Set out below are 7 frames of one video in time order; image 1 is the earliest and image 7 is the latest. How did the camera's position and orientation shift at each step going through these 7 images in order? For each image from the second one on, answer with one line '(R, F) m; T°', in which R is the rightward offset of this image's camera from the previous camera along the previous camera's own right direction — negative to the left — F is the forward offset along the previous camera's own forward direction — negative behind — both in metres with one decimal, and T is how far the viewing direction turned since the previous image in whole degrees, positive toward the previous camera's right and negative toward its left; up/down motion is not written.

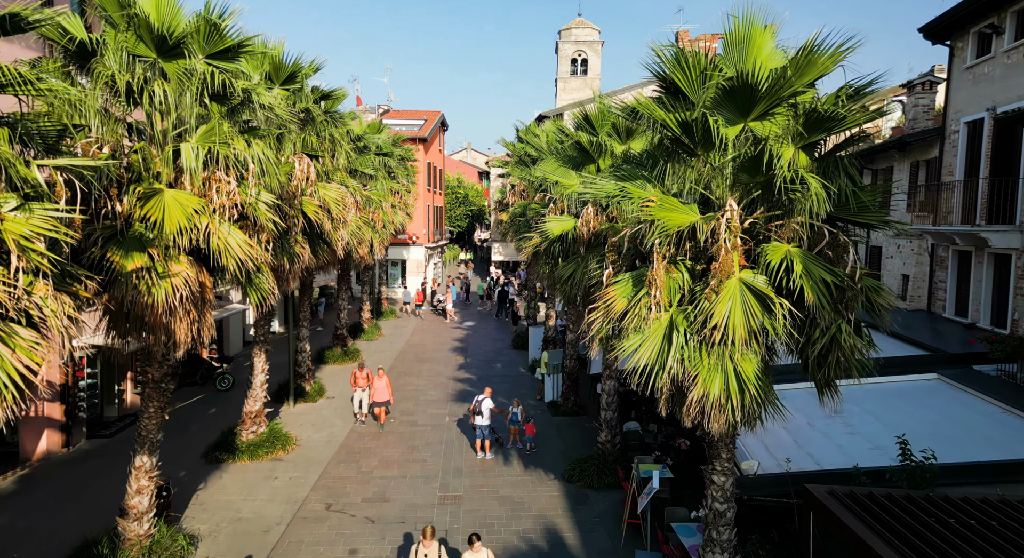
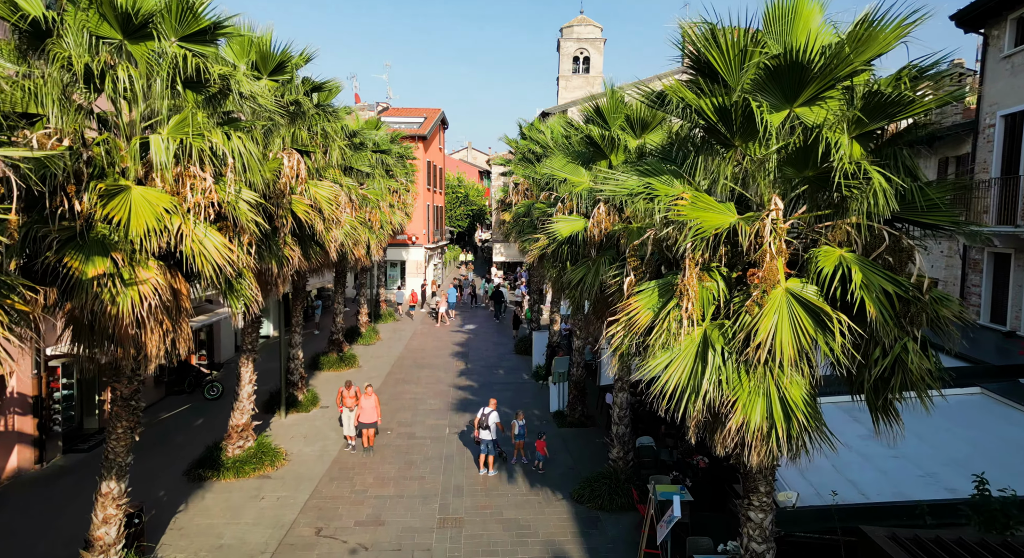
(-0.1, +0.8) m; 0°
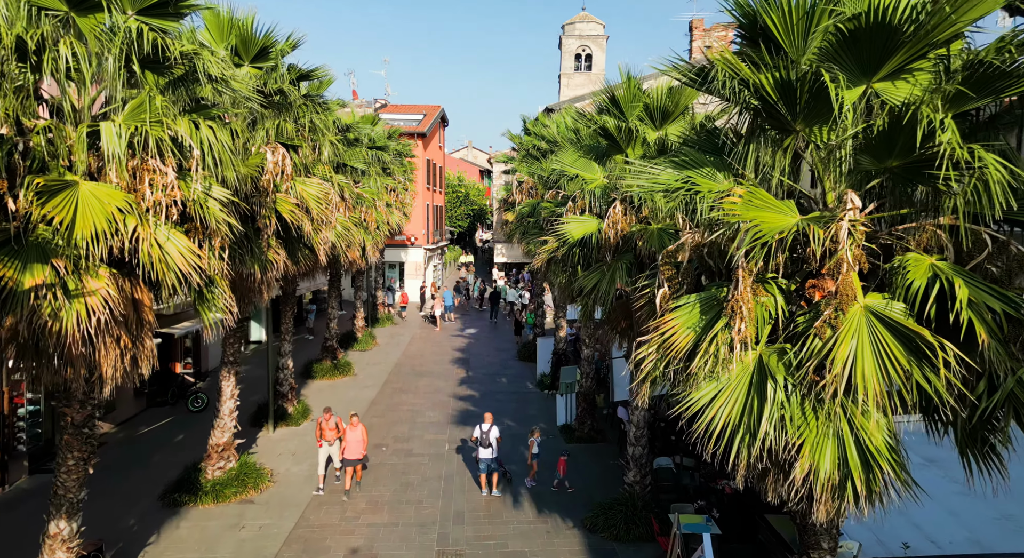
(-0.1, +0.9) m; 0°
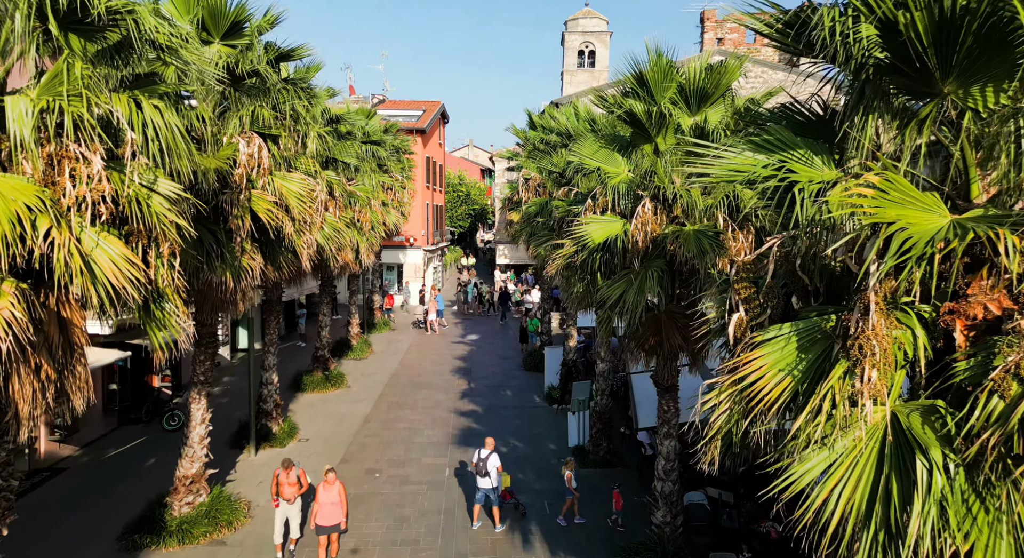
(-0.1, +1.3) m; 0°
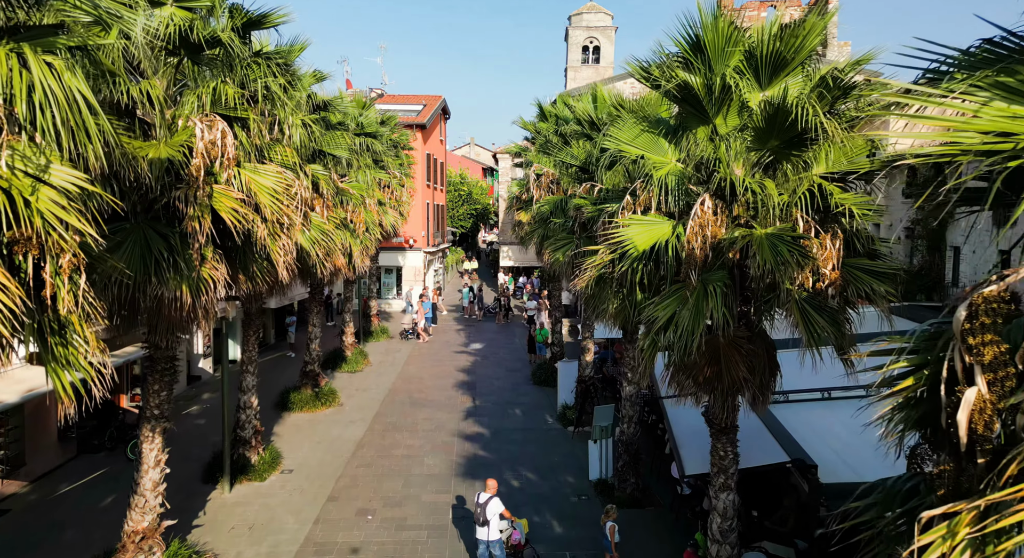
(-0.2, +1.6) m; 0°
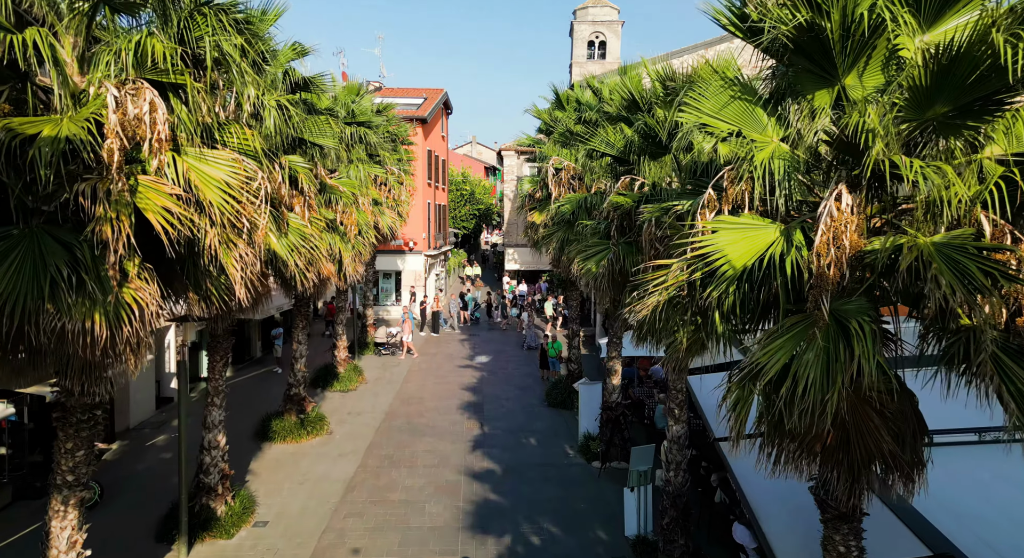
(-0.2, +1.9) m; 0°
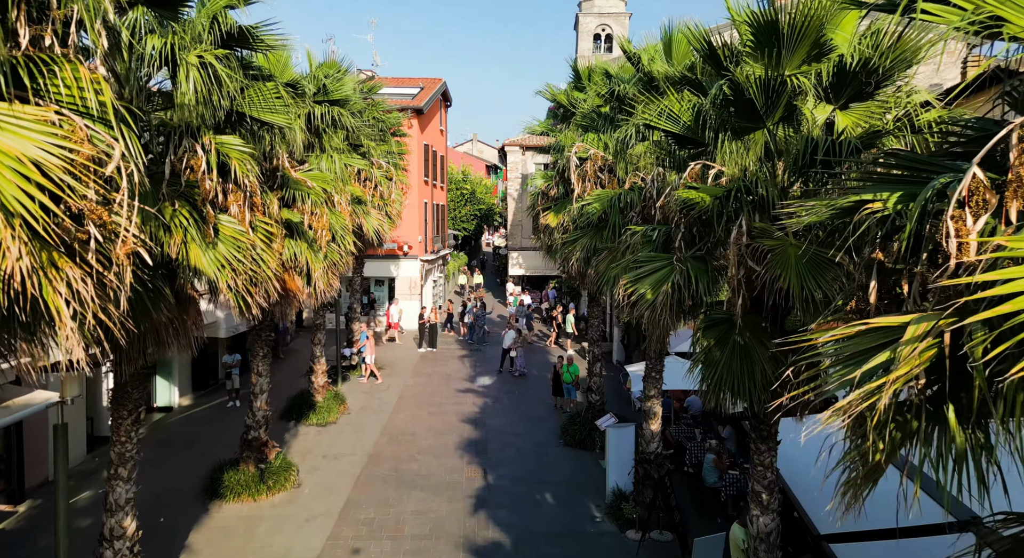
(-0.2, +2.5) m; 0°
